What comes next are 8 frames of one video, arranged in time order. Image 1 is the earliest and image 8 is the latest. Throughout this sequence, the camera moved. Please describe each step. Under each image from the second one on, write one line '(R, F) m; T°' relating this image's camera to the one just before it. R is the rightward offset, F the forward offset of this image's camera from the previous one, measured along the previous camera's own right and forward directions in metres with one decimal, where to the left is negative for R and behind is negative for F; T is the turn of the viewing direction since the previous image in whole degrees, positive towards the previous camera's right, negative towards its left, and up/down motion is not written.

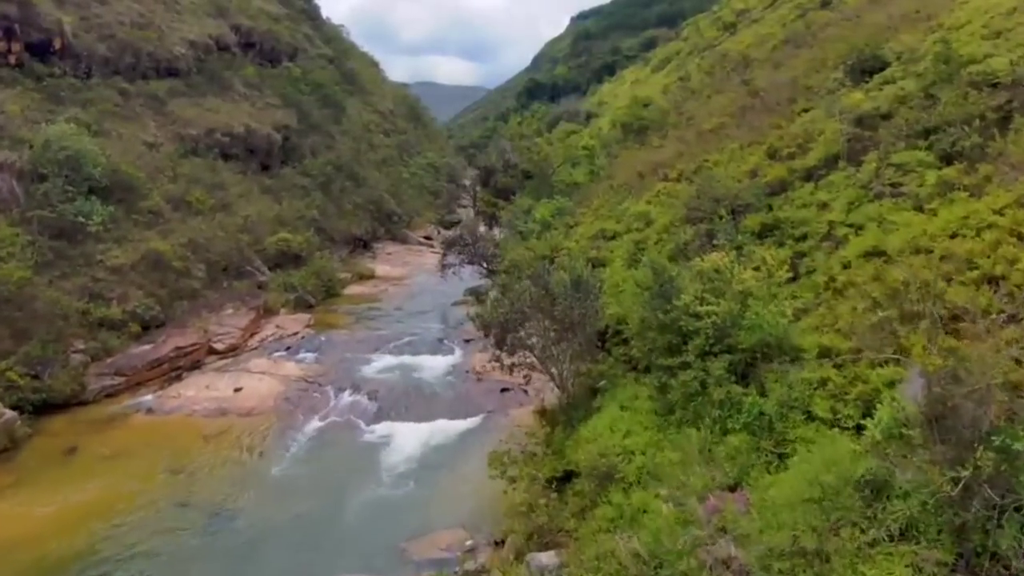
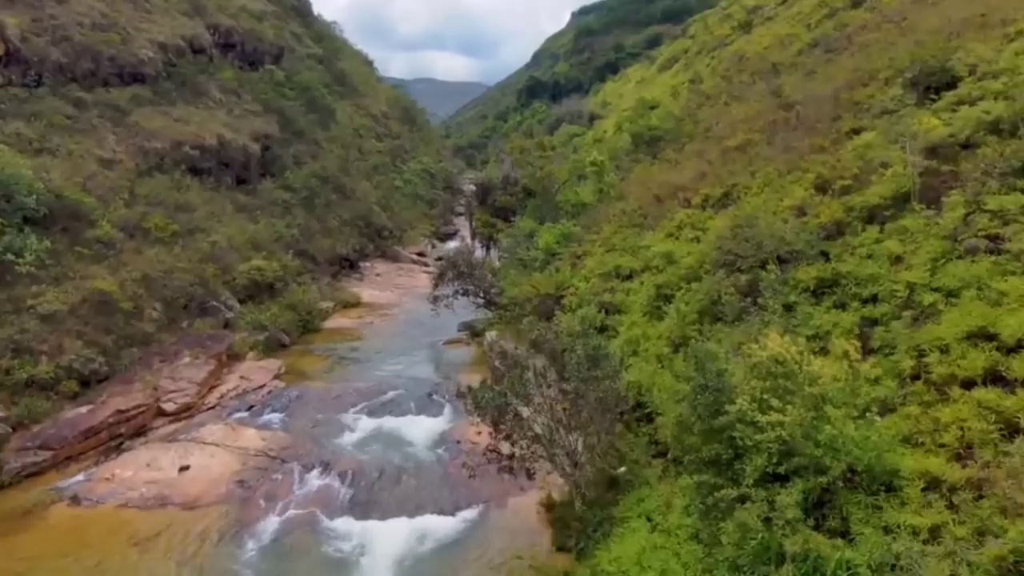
(0.0, +3.4) m; 0°
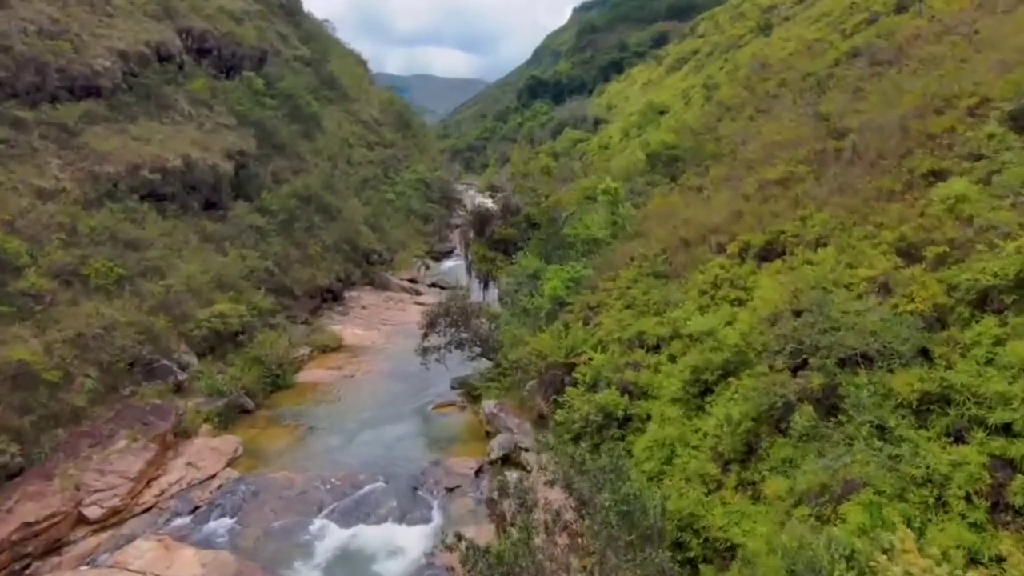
(0.0, +3.8) m; 0°
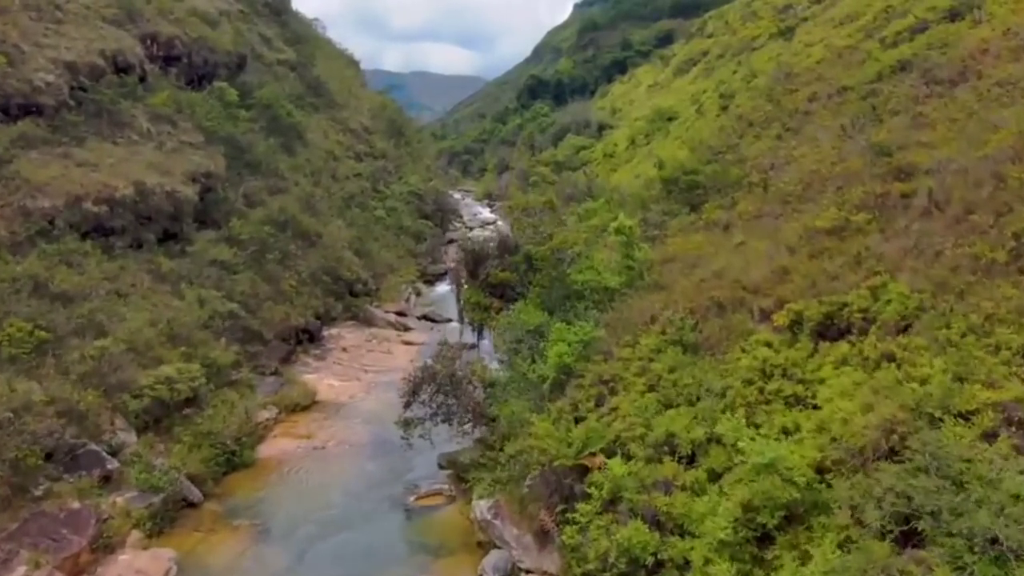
(0.0, +3.8) m; 0°
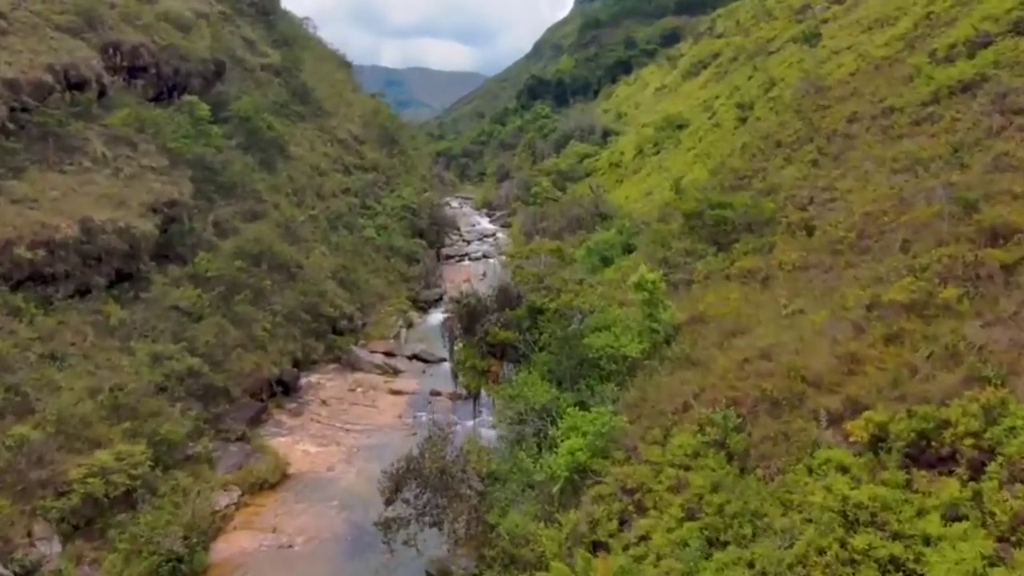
(0.0, +3.5) m; 0°
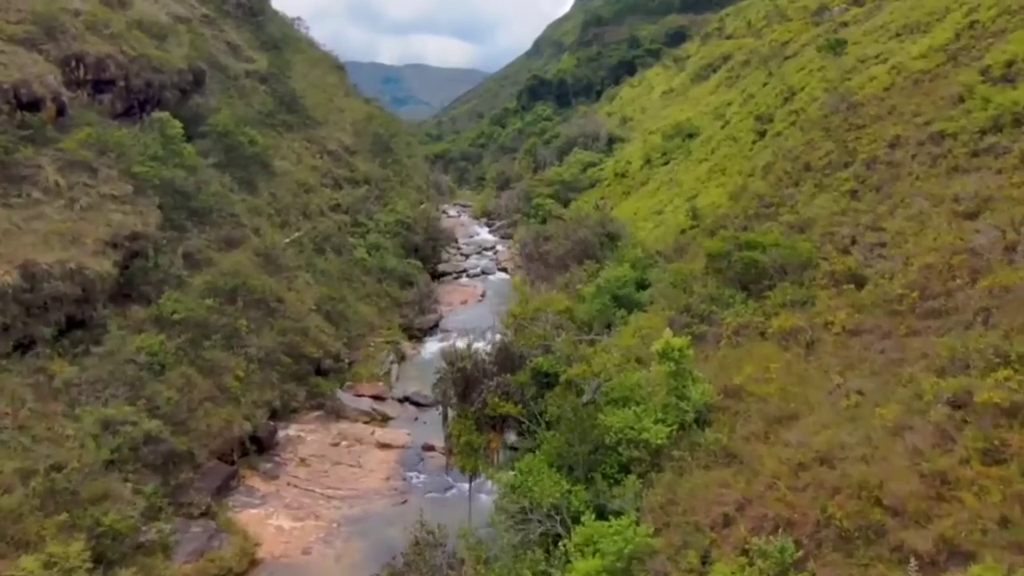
(0.0, +2.9) m; 0°
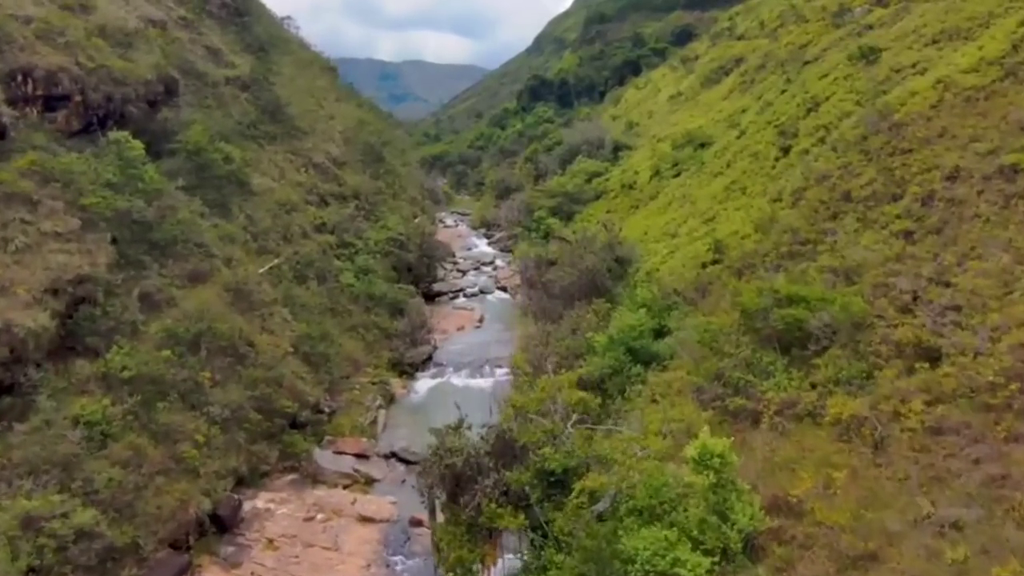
(0.0, +3.3) m; 0°
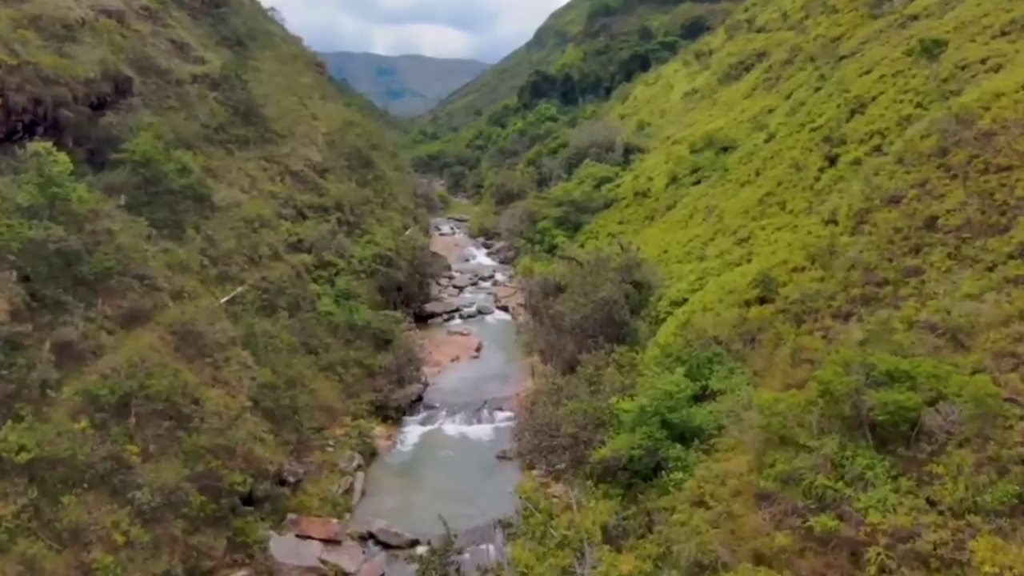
(-0.1, +4.7) m; 0°
